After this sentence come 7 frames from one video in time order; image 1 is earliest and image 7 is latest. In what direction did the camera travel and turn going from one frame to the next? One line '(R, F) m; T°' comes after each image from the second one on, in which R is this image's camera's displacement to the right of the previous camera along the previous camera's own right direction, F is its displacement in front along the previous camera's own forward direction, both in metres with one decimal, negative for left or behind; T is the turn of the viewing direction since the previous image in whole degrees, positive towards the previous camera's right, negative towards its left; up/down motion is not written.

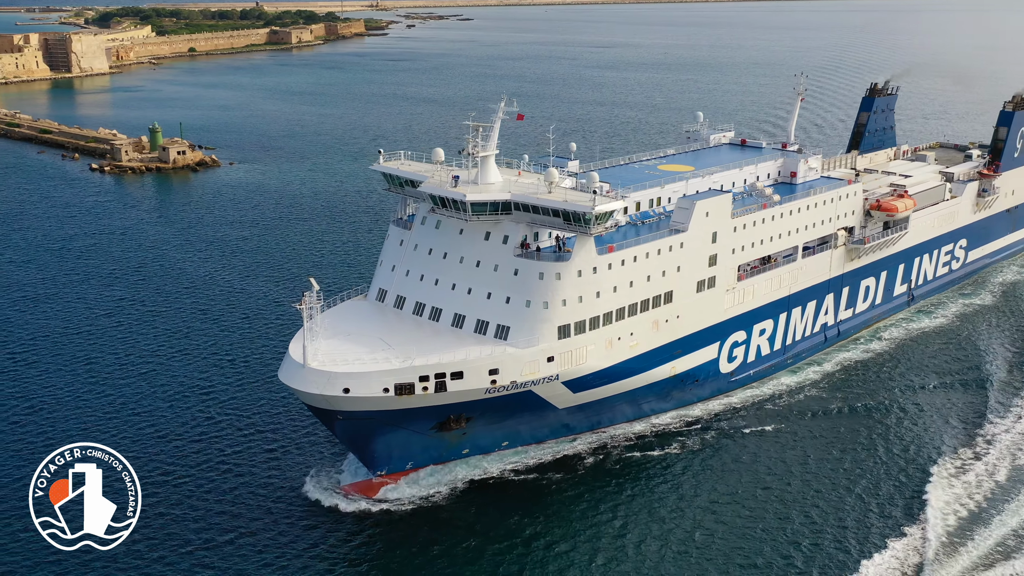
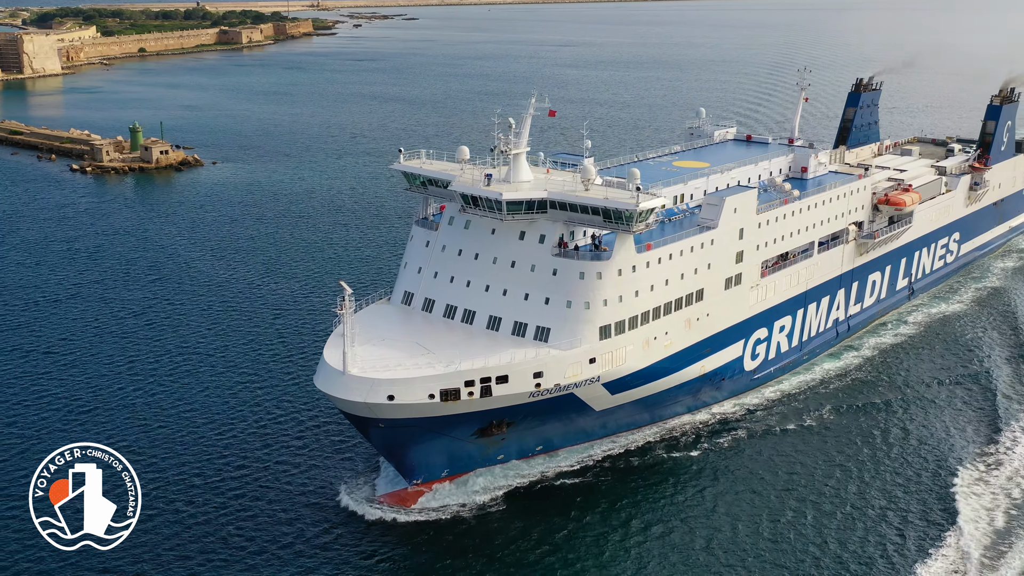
(-1.6, +0.7) m; +1°
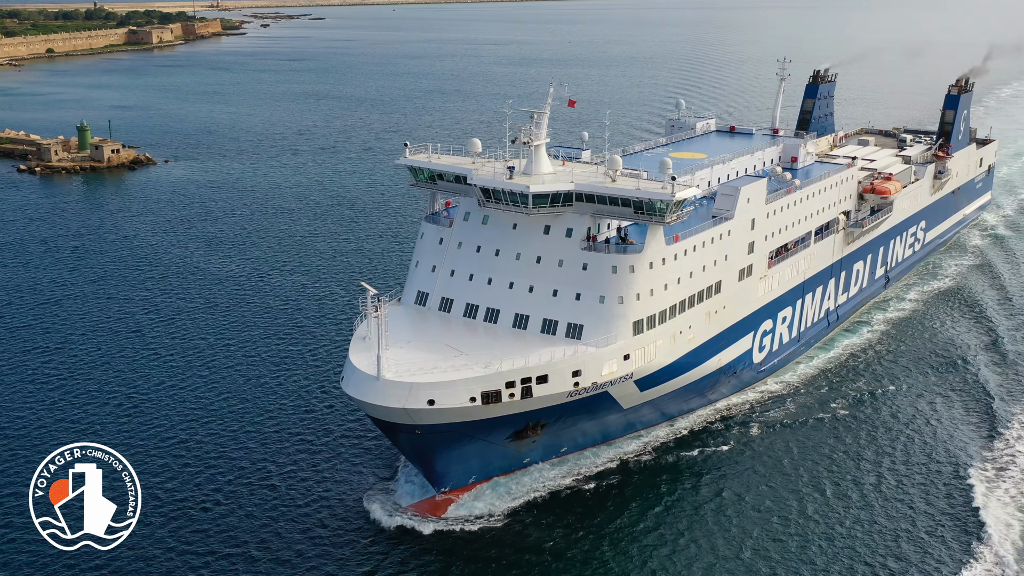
(-2.0, +1.0) m; +3°
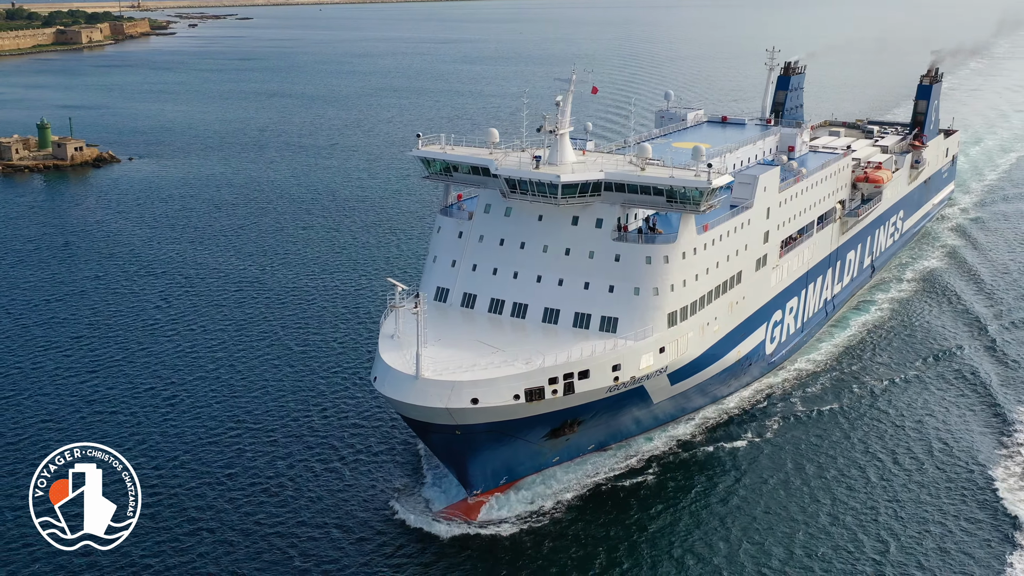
(-1.7, +0.8) m; +2°
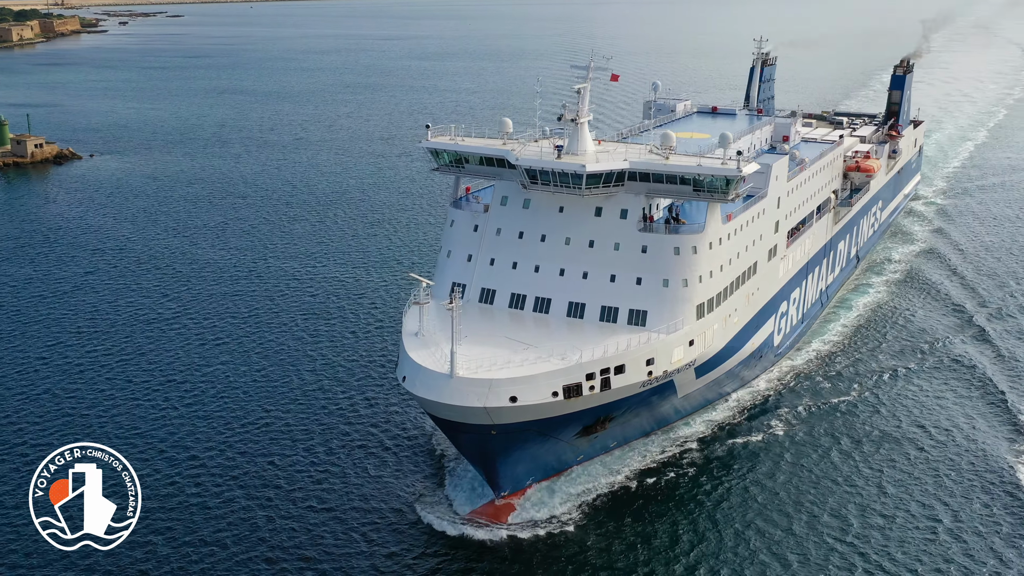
(-1.4, +0.8) m; +2°
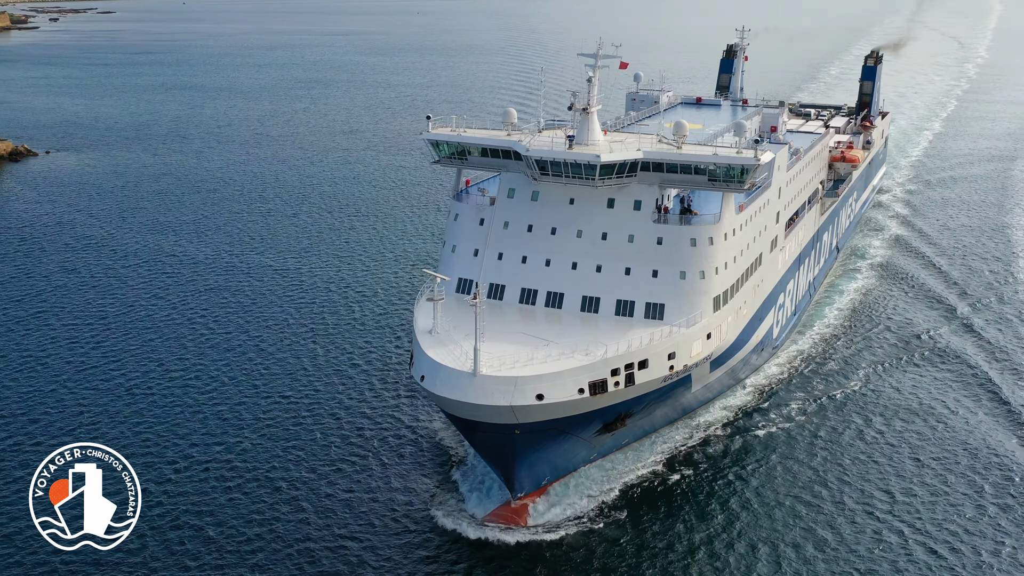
(-1.1, +0.7) m; +2°
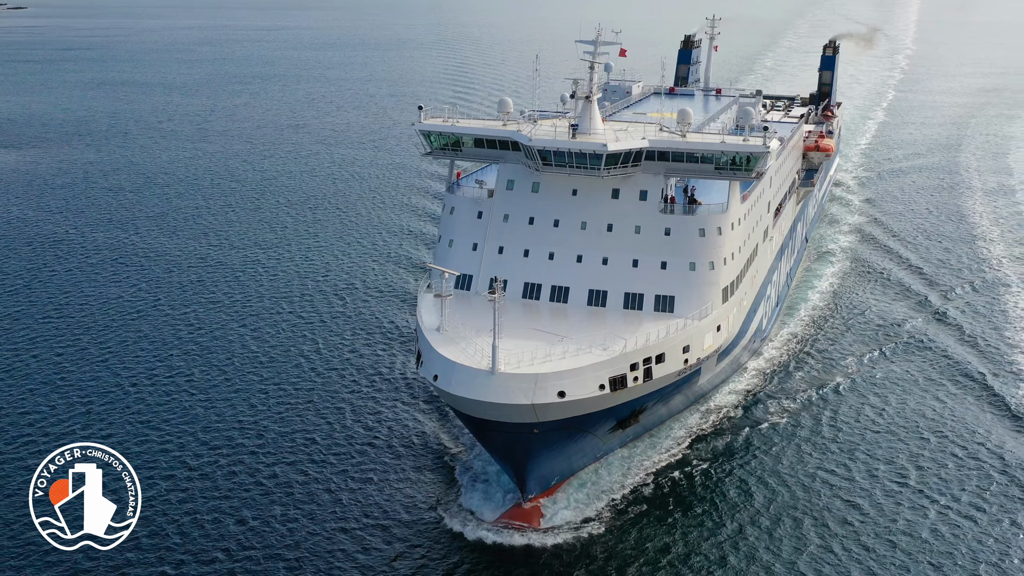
(-1.2, +0.7) m; +3°
